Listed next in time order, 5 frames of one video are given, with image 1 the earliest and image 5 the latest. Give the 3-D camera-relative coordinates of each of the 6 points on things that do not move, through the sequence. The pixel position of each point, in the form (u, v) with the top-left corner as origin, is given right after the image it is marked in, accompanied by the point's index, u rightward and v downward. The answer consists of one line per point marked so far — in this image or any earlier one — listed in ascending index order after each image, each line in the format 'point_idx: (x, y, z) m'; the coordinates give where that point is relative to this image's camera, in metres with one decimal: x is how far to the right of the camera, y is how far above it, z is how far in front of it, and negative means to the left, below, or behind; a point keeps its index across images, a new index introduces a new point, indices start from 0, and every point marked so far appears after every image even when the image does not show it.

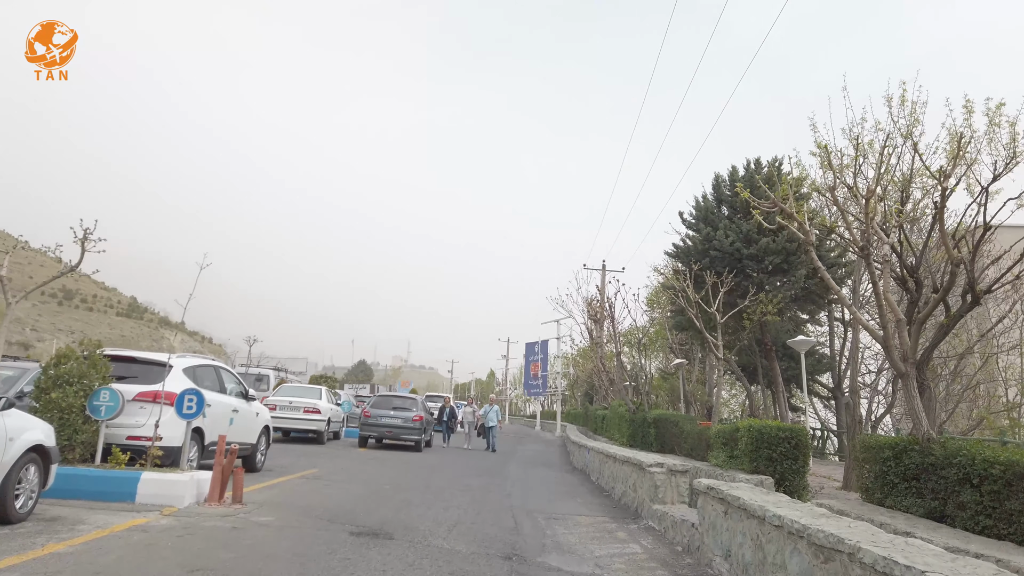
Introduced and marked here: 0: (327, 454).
0: (-4.8, -4.3, +19.4) m
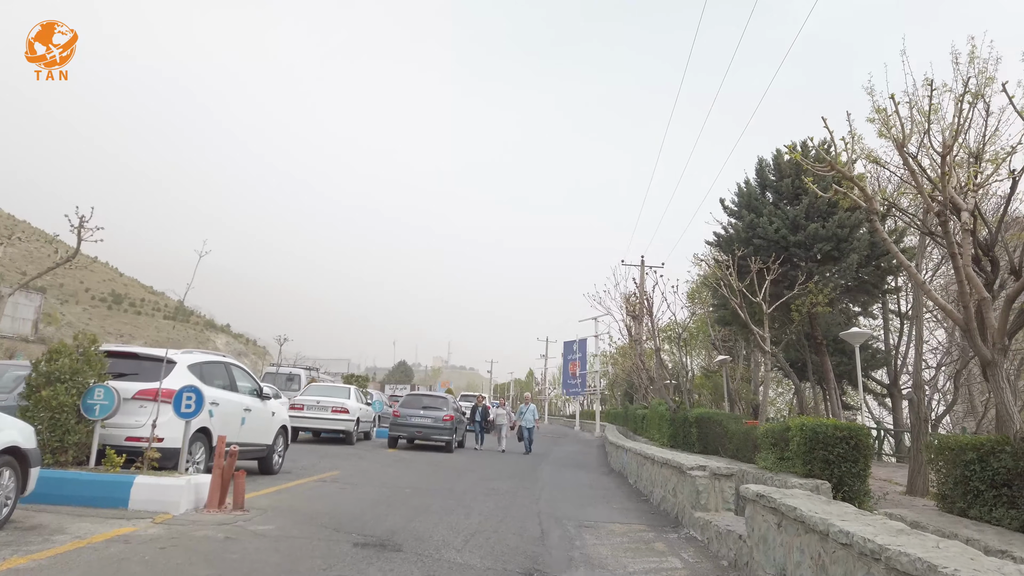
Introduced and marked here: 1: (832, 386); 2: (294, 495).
0: (-4.0, -4.2, +18.8) m
1: (+8.5, -2.6, +19.8) m
2: (-3.1, -2.9, +10.5) m
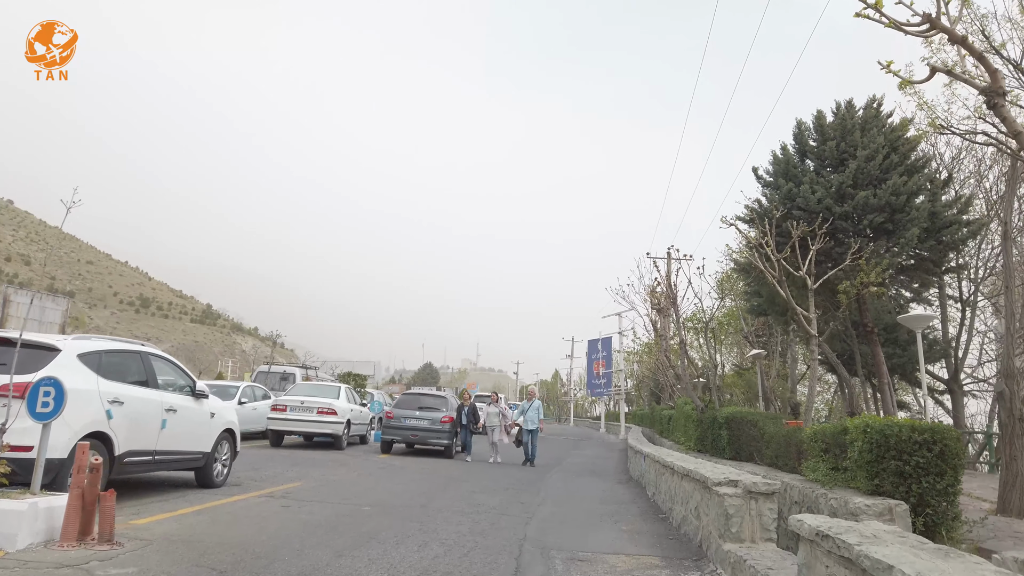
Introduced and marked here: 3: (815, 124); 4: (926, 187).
0: (-3.9, -3.9, +16.6) m
1: (+8.6, -2.1, +17.1) m
2: (-3.4, -2.6, +8.4) m
3: (+7.1, +3.8, +17.3) m
4: (+9.0, +2.2, +16.0) m
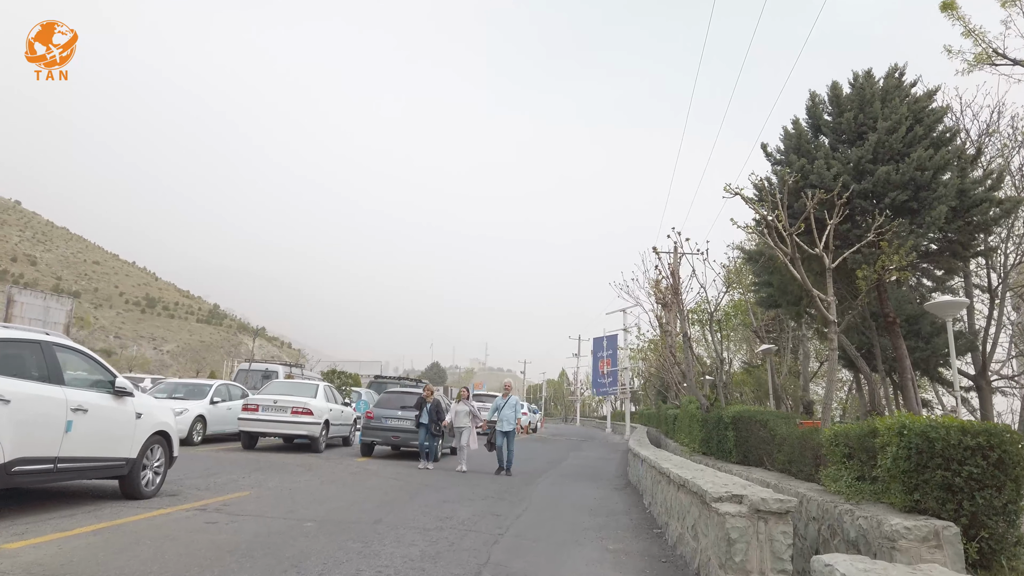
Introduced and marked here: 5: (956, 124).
0: (-4.2, -3.7, +15.3) m
1: (+8.3, -1.9, +15.6) m
2: (-3.8, -2.3, +7.0) m
3: (+6.8, +4.1, +15.8) m
4: (+8.7, +2.5, +14.5) m
5: (+9.3, +3.5, +15.6) m
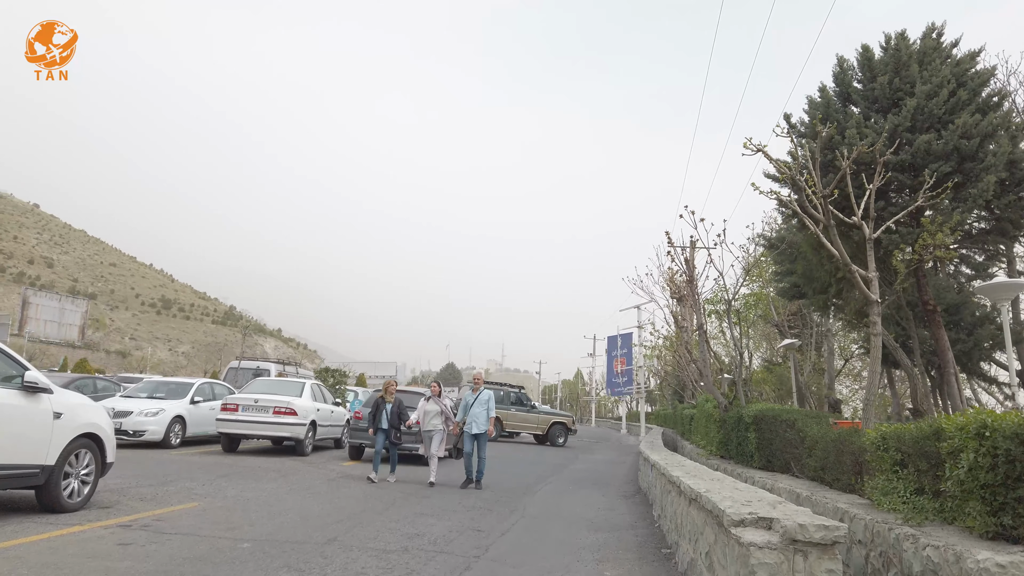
0: (-4.3, -3.4, +13.9) m
1: (+8.3, -1.6, +14.0) m
2: (-4.0, -2.1, +5.6) m
3: (+6.7, +4.4, +14.2) m
4: (+8.5, +2.8, +12.9) m
5: (+9.2, +3.7, +14.0) m
